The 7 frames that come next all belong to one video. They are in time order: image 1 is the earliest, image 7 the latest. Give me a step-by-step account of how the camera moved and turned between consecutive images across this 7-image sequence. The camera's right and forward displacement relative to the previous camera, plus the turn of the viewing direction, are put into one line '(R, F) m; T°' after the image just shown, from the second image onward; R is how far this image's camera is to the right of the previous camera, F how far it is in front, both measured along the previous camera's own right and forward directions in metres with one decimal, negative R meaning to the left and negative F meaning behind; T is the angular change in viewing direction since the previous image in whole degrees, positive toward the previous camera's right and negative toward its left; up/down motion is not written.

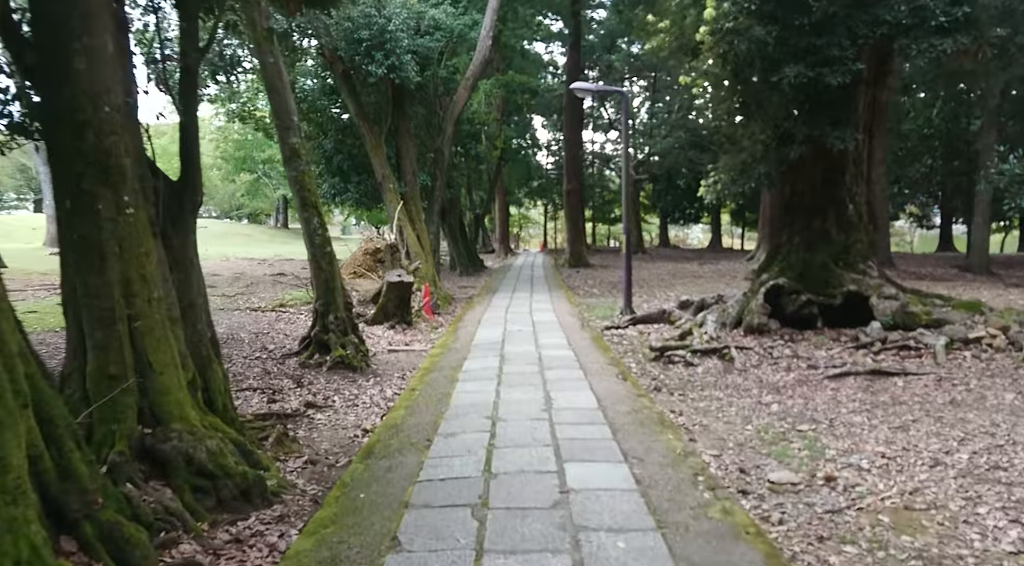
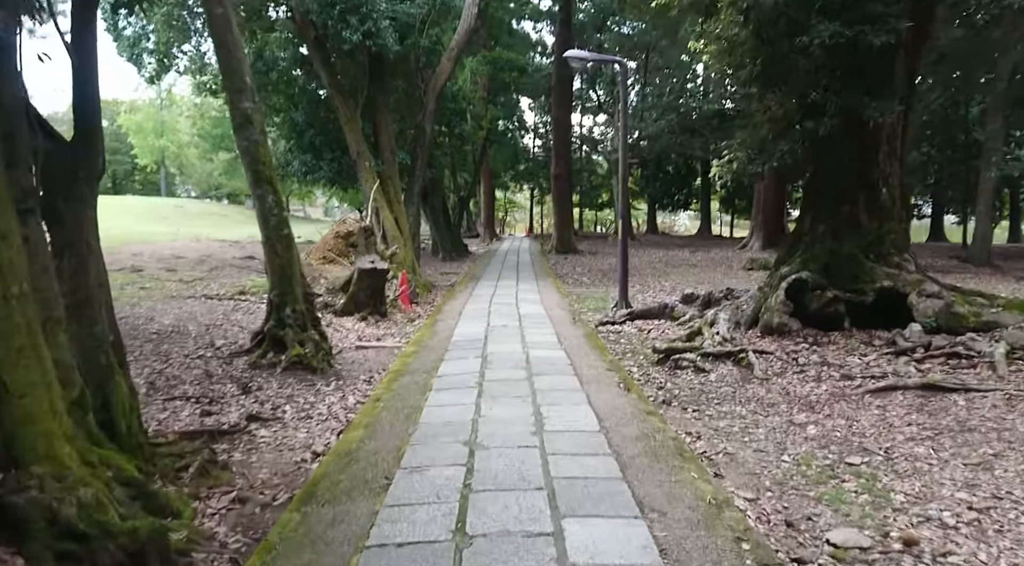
(0.0, +1.0) m; +1°
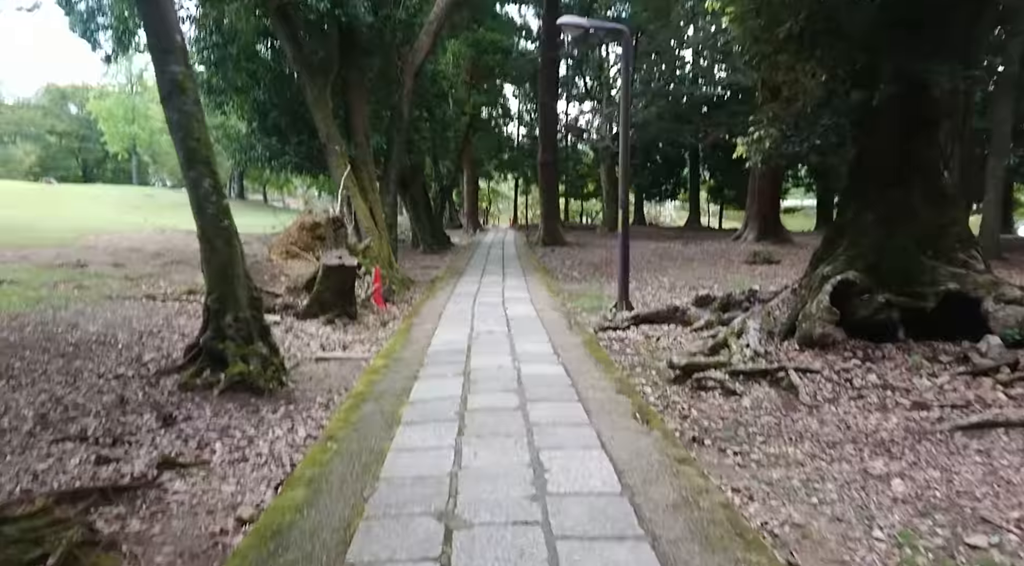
(0.0, +1.1) m; +1°
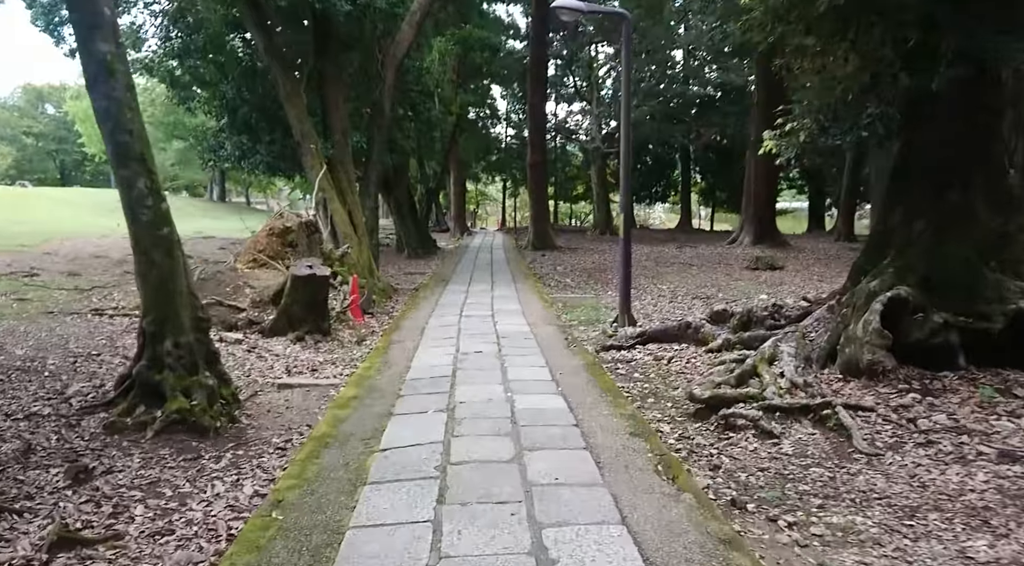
(0.0, +0.8) m; +1°
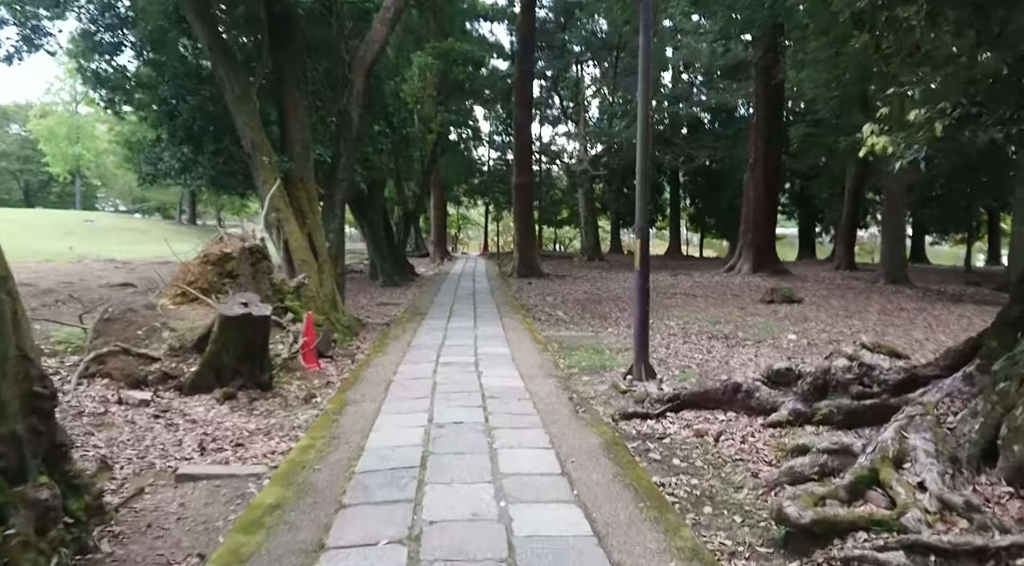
(-0.1, +1.6) m; +1°
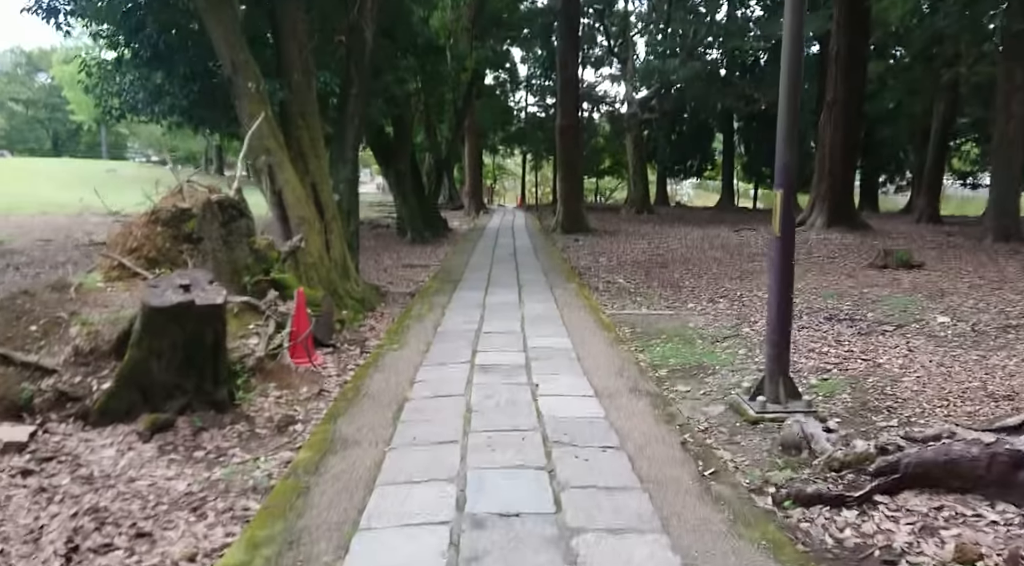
(-0.2, +2.1) m; -3°
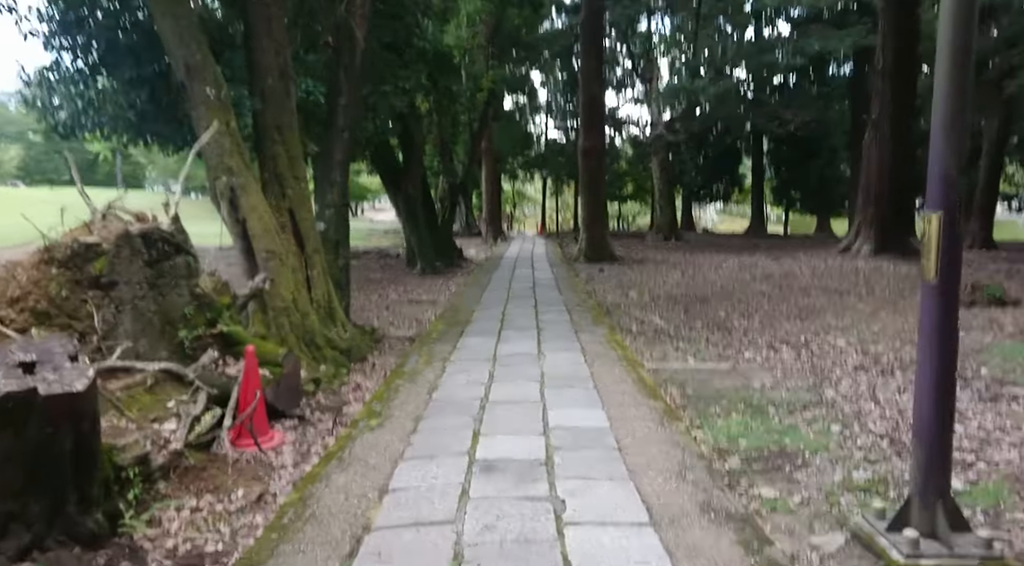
(0.0, +1.4) m; -2°
